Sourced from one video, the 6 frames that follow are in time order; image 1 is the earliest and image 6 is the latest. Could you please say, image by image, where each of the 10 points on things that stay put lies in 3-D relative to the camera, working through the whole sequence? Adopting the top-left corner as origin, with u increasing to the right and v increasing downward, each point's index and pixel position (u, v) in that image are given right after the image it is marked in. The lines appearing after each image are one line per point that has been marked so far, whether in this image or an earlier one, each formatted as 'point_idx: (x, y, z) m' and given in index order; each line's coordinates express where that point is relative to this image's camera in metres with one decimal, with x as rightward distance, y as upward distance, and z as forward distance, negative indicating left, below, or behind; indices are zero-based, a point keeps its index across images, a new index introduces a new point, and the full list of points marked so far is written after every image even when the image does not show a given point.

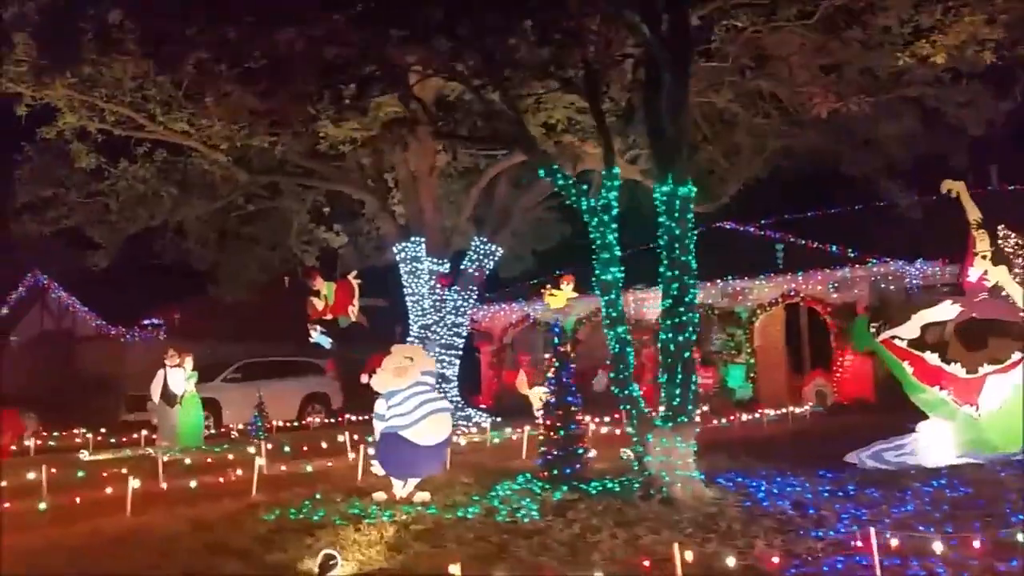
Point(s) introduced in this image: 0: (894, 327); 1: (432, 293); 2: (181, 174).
0: (+4.7, -0.5, +9.9) m
1: (-1.9, -0.1, +17.9) m
2: (-7.3, +2.4, +17.6) m
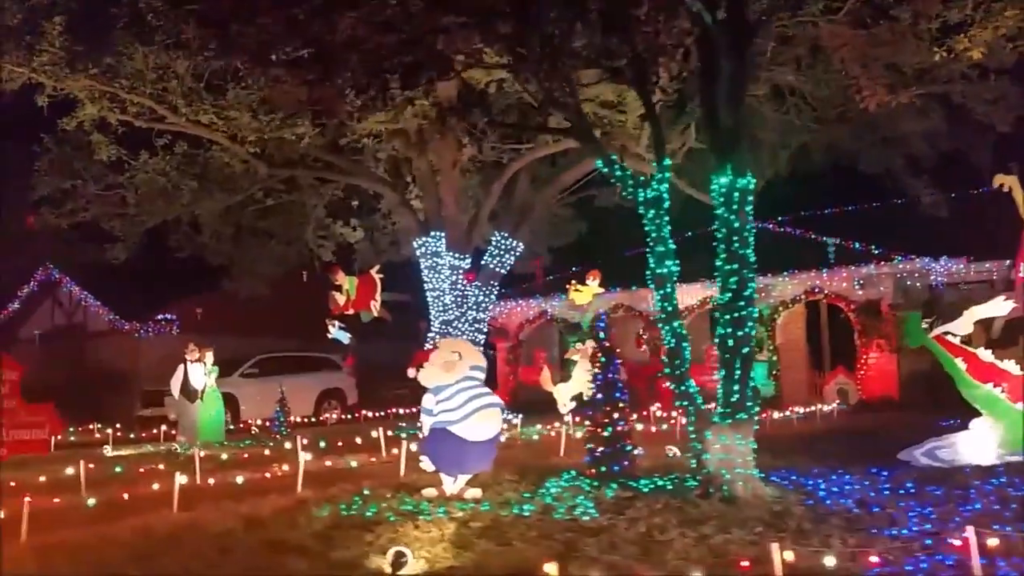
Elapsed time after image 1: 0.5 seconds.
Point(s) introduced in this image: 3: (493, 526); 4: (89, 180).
0: (+5.2, -0.4, +9.7) m
1: (-1.4, 0.0, +17.7) m
2: (-6.8, +2.6, +17.4) m
3: (-0.2, -2.1, +7.1) m
4: (-9.1, +2.3, +17.4) m
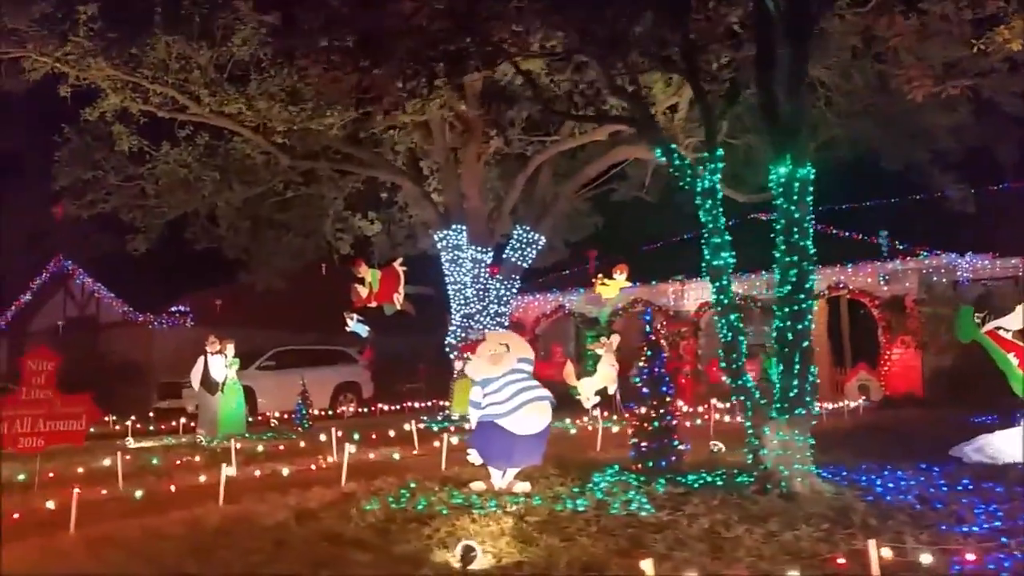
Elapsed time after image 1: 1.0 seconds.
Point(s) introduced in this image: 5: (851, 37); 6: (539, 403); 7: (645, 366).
0: (+5.7, -0.3, +9.6) m
1: (-0.8, +0.1, +17.6) m
2: (-6.2, +2.7, +17.2) m
3: (+0.3, -2.0, +6.9) m
4: (-8.5, +2.5, +17.3) m
5: (+4.7, +3.5, +11.2) m
6: (+0.3, -1.2, +8.3) m
7: (+1.5, -0.9, +9.1) m
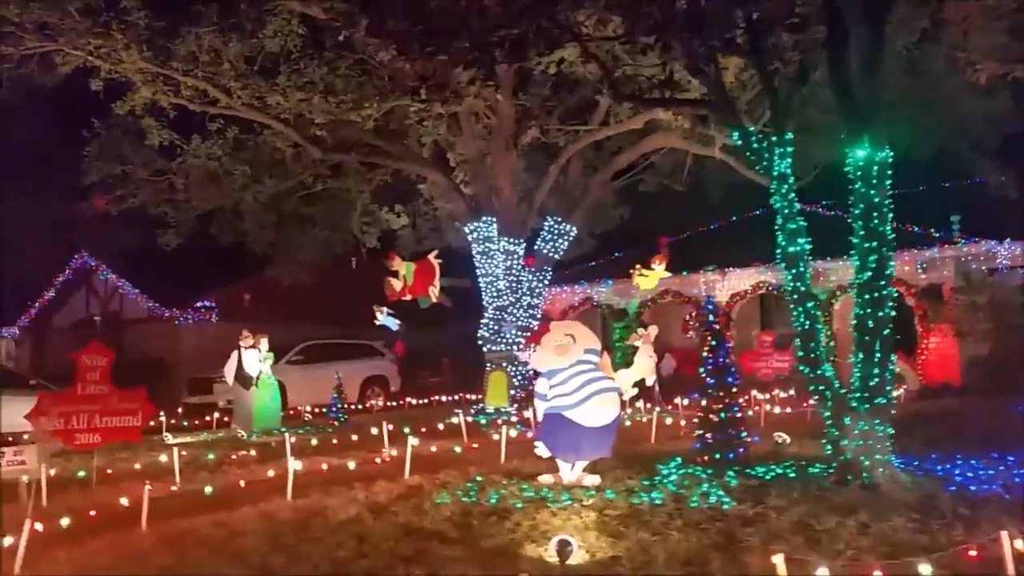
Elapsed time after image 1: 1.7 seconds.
0: (+6.4, -0.2, +9.3) m
1: (-0.1, +0.3, +17.4) m
2: (-5.5, +2.9, +17.1) m
3: (+1.0, -1.9, +6.8) m
4: (-7.8, +2.6, +17.2) m
5: (+5.3, +3.7, +11.0) m
6: (+0.9, -1.1, +8.2) m
7: (+2.2, -0.7, +8.9) m
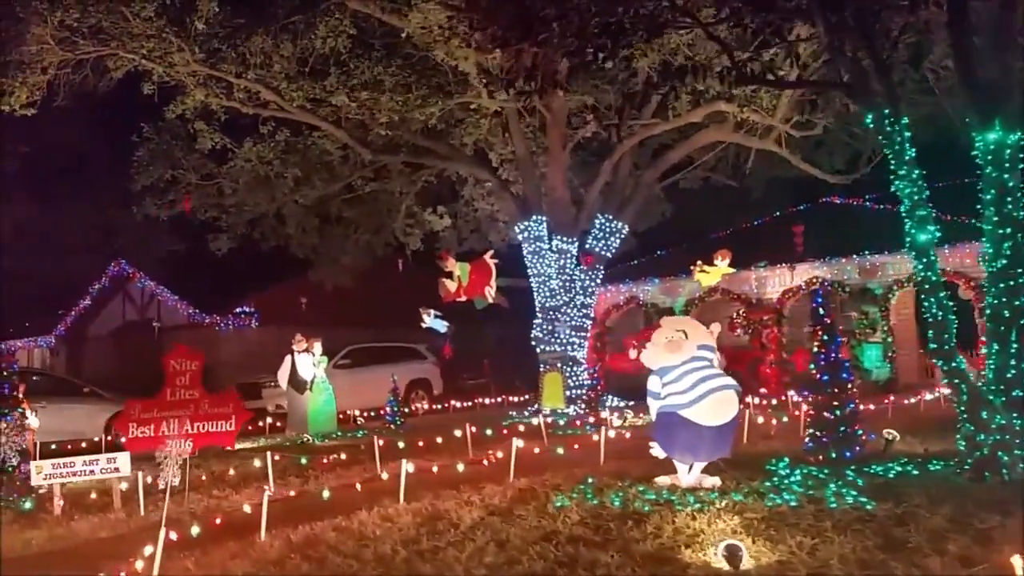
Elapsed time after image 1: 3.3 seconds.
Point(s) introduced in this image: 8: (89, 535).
0: (+7.5, 0.0, +9.0) m
1: (+1.1, +0.3, +17.2) m
2: (-4.3, +2.8, +17.0) m
3: (+2.1, -1.8, +6.5) m
4: (-6.6, +2.5, +17.0) m
5: (+6.4, +3.8, +10.7) m
6: (+2.0, -1.0, +7.9) m
7: (+3.3, -0.7, +8.6) m
8: (-4.1, -2.4, +7.9) m
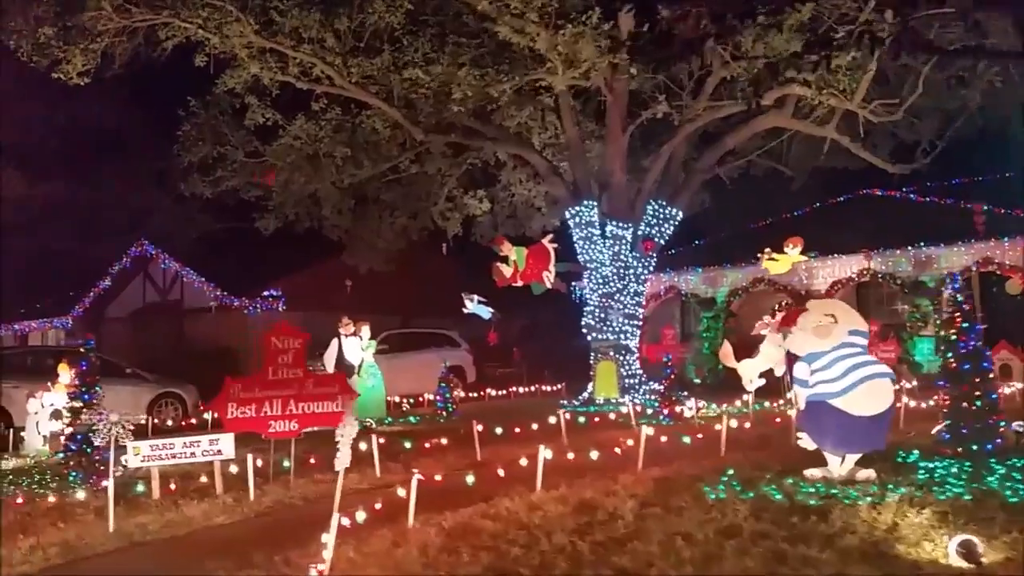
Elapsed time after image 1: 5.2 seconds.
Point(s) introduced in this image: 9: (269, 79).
0: (+8.8, 0.0, +8.6) m
1: (+2.4, +0.6, +16.8) m
2: (-3.0, +3.2, +16.5) m
3: (+3.4, -1.7, +6.1) m
4: (-5.3, +2.9, +16.5) m
5: (+7.8, +3.9, +10.3) m
6: (+3.3, -0.8, +7.5) m
7: (+4.6, -0.5, +8.2) m
8: (-2.8, -2.1, +7.5) m
9: (-3.5, +3.5, +13.3) m
